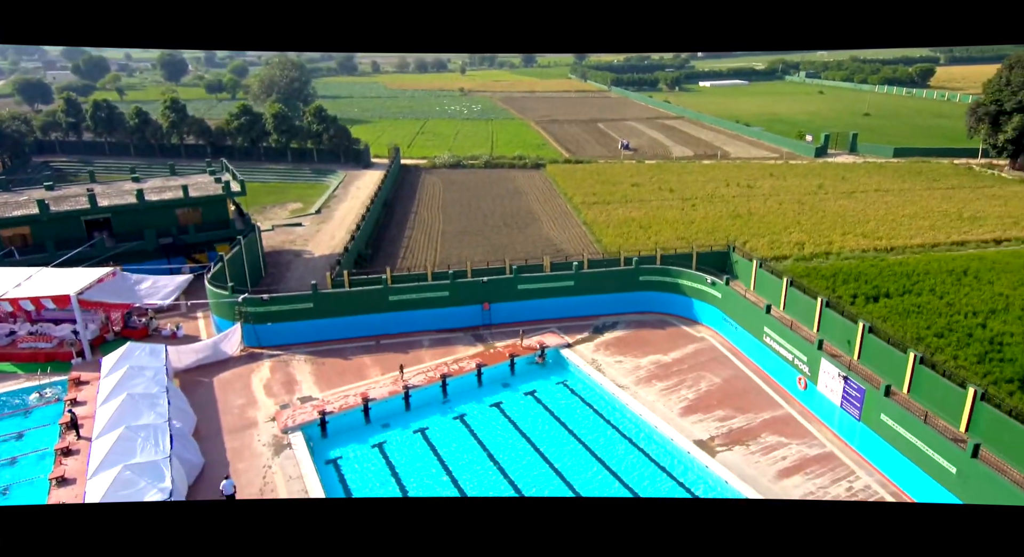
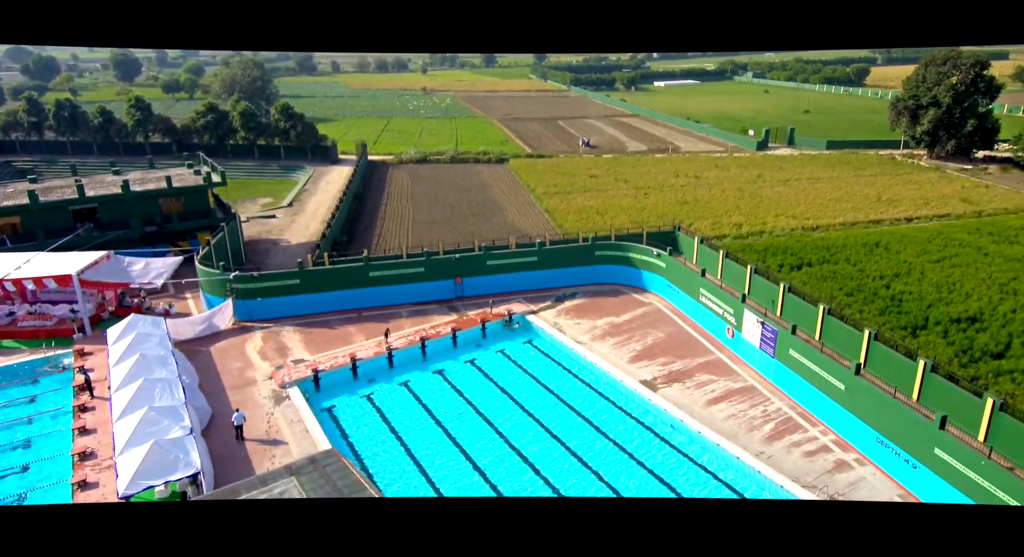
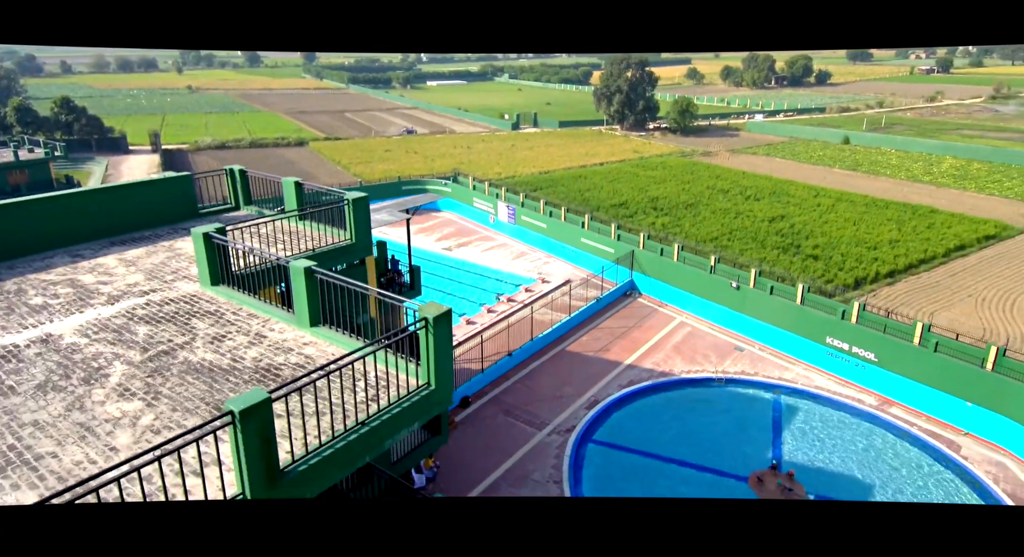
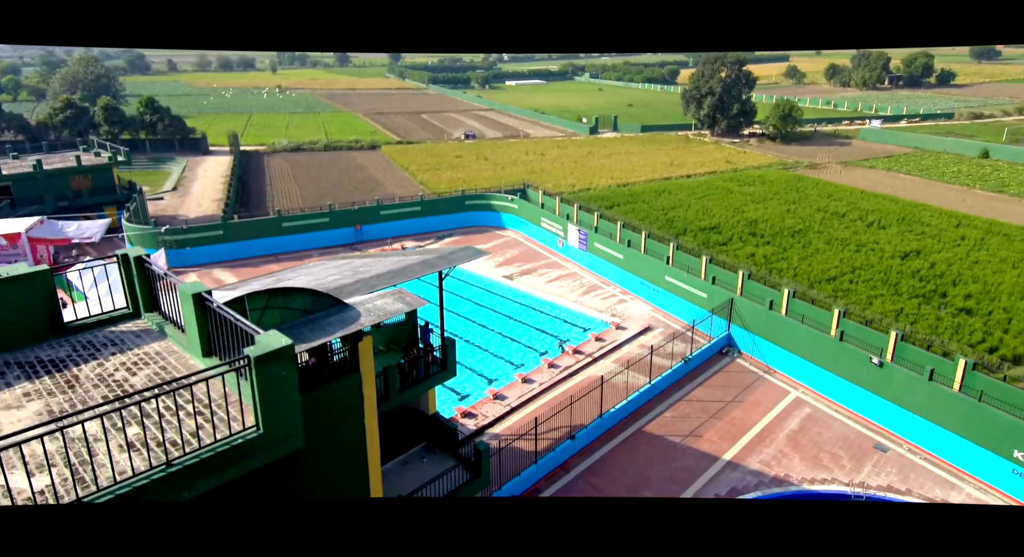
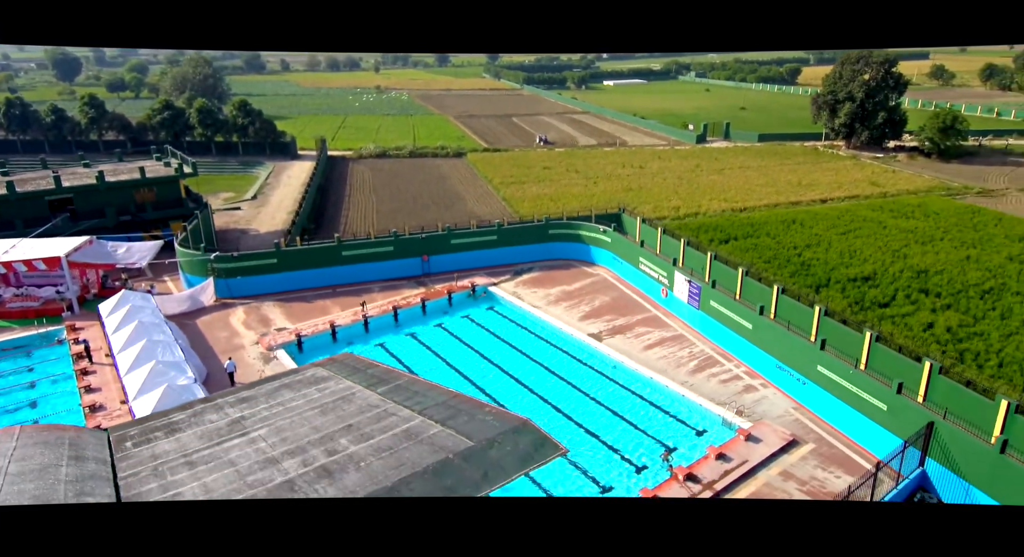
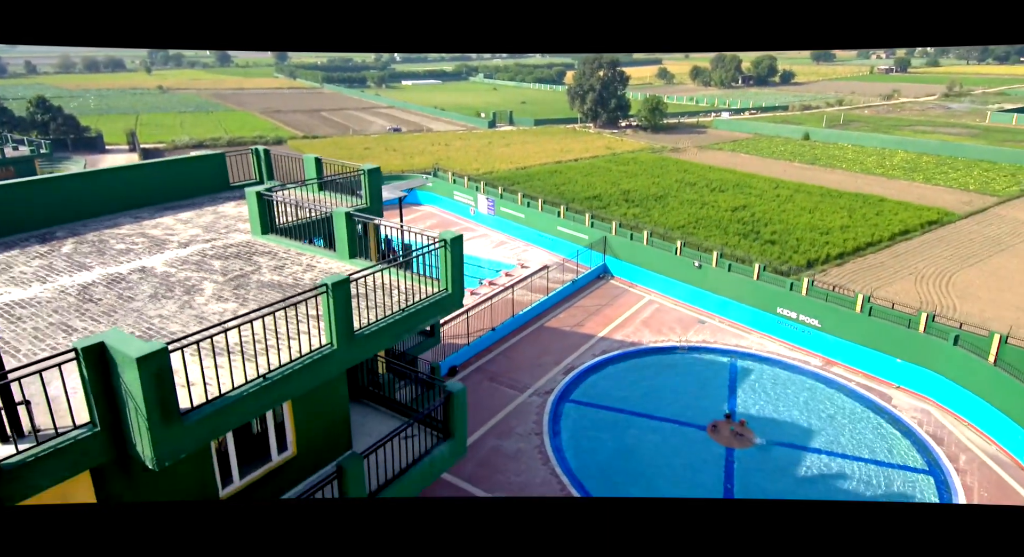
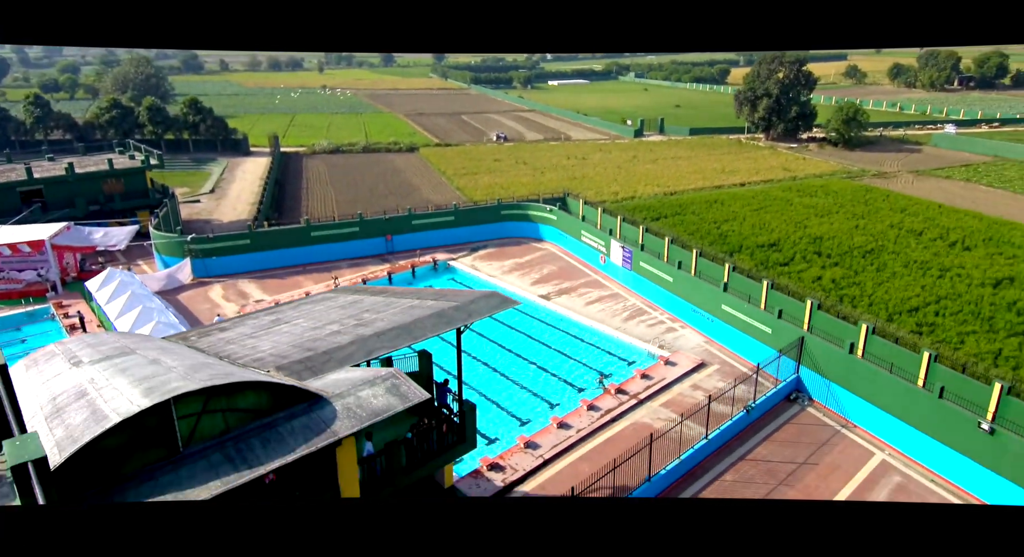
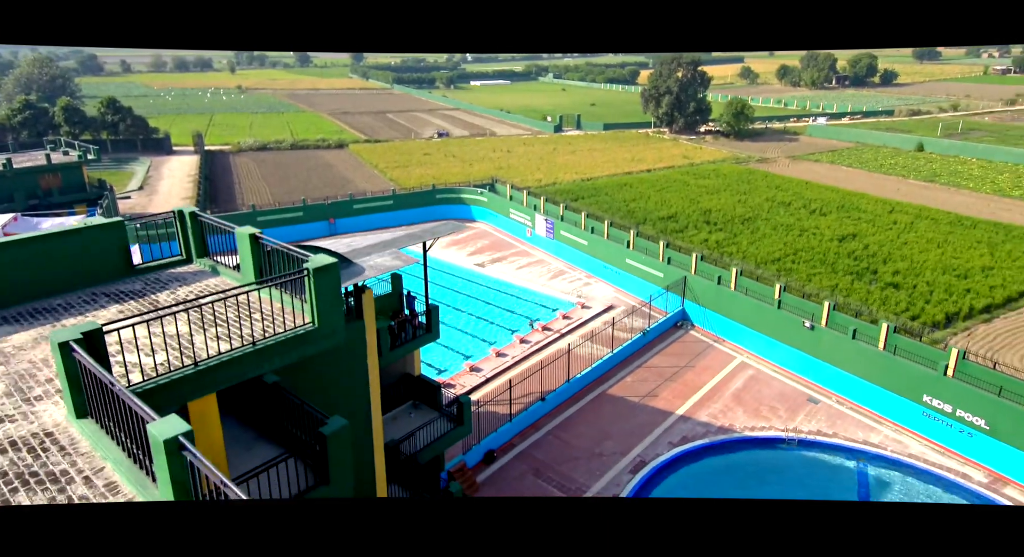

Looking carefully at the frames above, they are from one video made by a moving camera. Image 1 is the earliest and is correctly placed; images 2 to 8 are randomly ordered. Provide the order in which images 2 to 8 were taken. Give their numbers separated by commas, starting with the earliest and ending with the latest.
2, 5, 7, 4, 8, 3, 6
